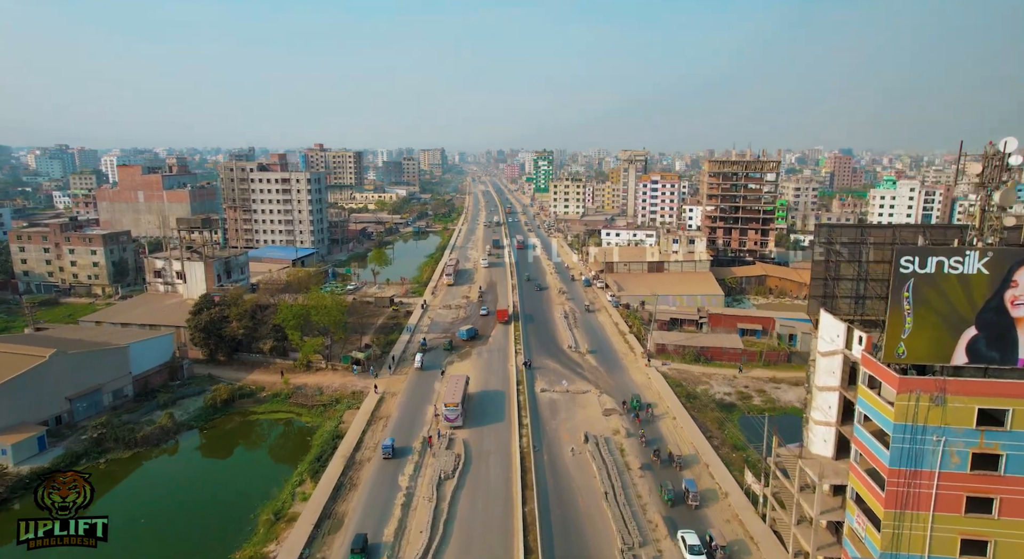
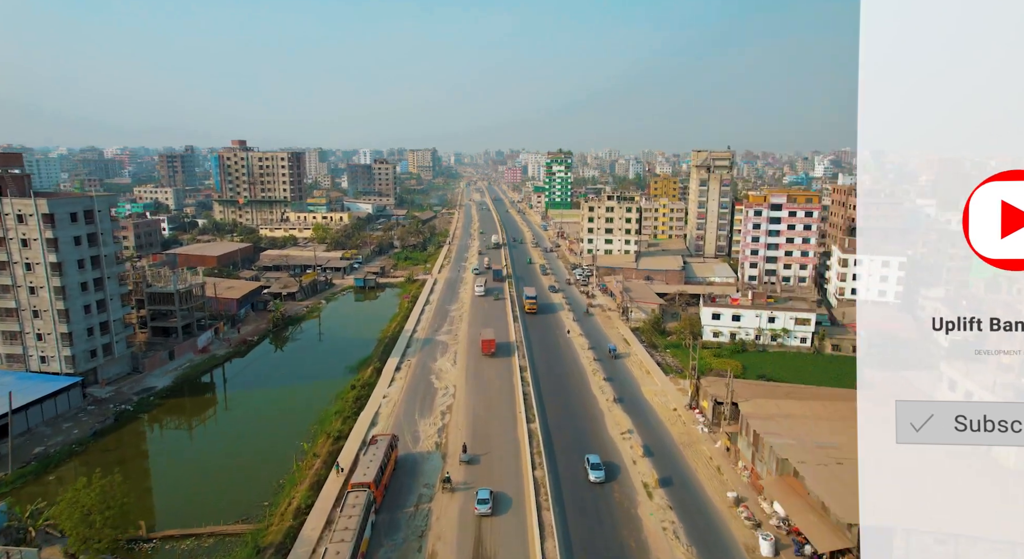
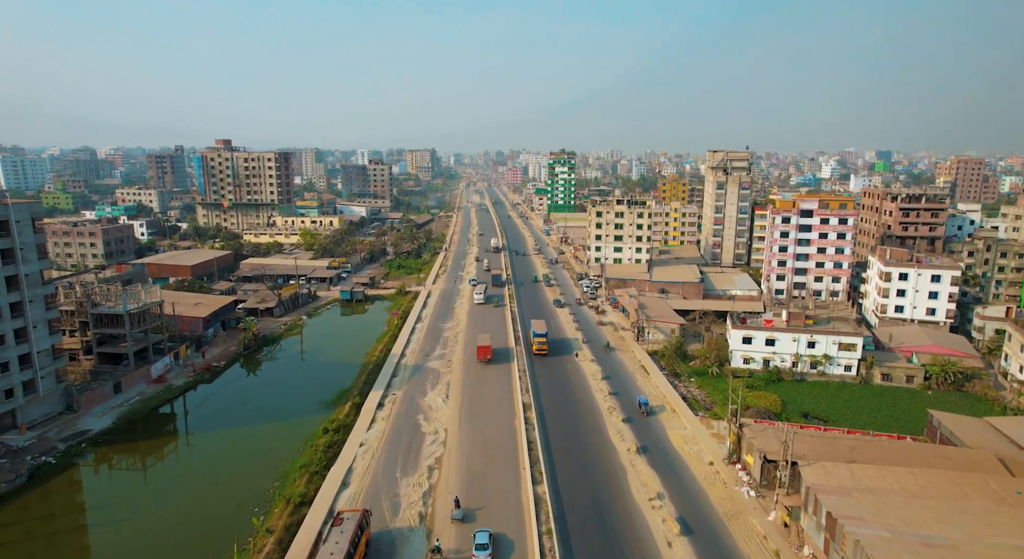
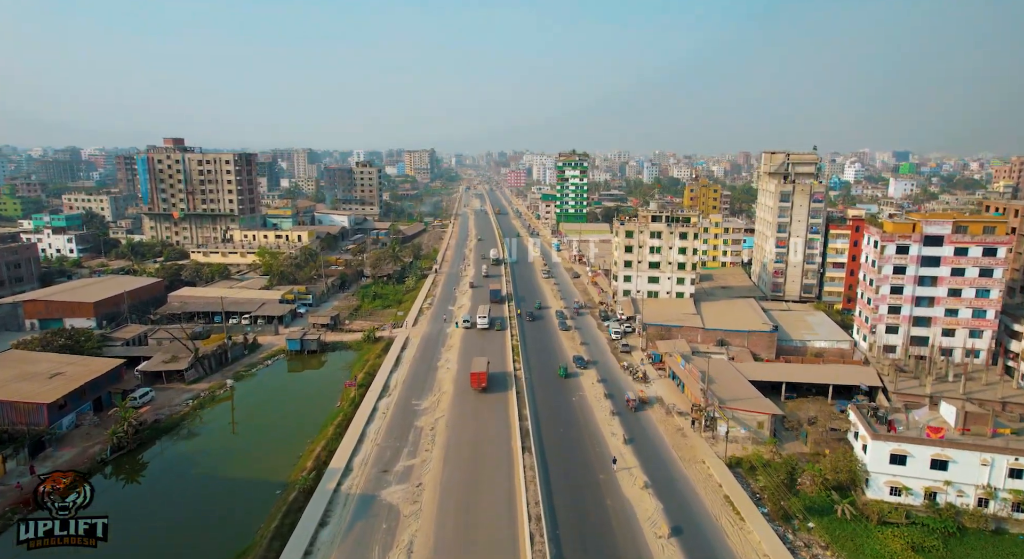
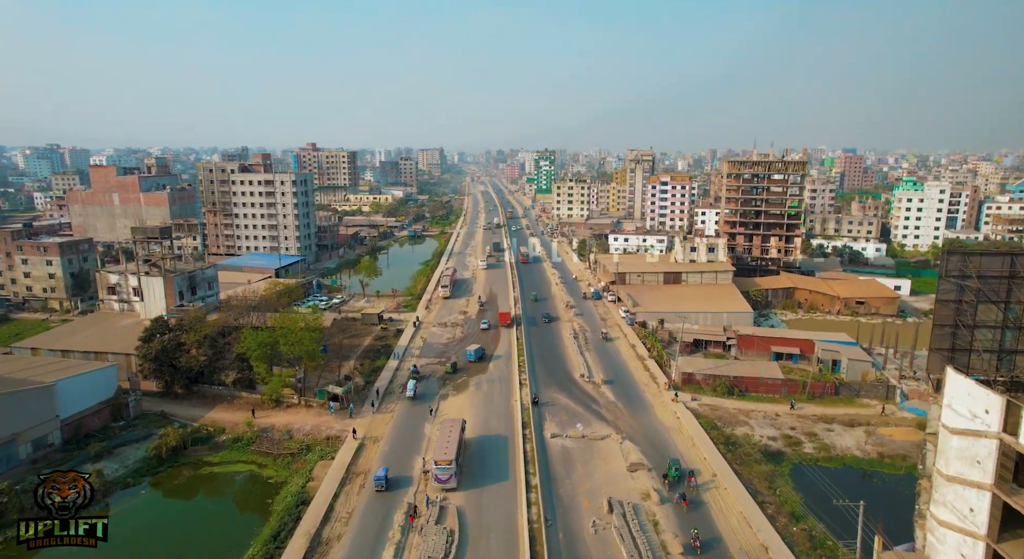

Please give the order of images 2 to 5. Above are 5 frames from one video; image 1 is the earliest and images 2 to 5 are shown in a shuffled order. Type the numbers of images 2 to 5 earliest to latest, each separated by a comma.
5, 2, 3, 4
